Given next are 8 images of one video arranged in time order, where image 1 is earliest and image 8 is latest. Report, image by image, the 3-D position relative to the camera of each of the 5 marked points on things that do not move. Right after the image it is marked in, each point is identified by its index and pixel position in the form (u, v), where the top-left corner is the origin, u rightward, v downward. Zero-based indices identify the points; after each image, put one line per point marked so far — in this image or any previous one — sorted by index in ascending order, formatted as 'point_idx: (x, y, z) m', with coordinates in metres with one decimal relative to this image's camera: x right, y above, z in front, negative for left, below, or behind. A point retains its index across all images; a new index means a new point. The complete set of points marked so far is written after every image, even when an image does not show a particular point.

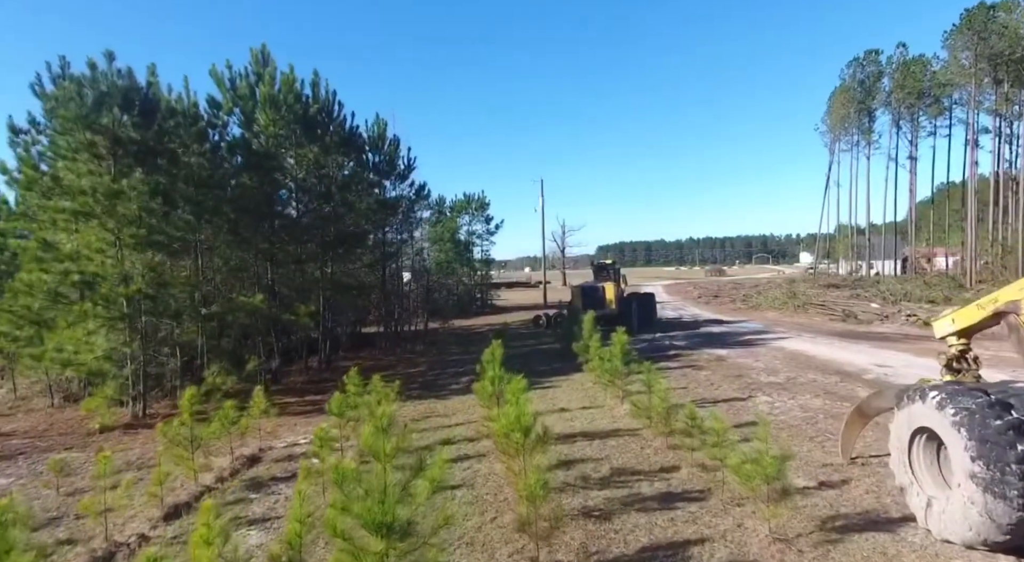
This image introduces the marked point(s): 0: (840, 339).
0: (+8.4, -1.5, +16.3) m
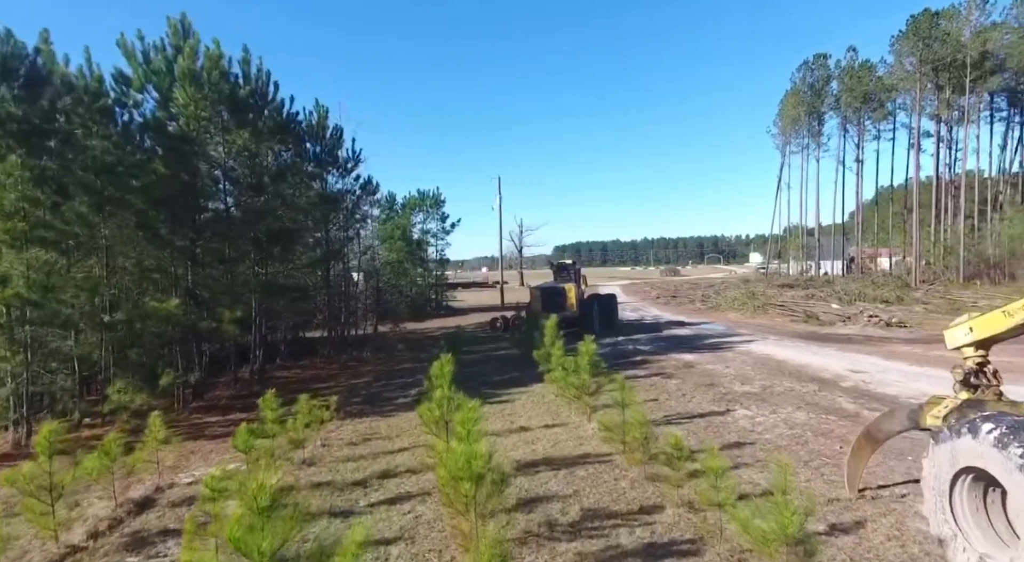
0: (+7.3, -1.5, +15.8) m
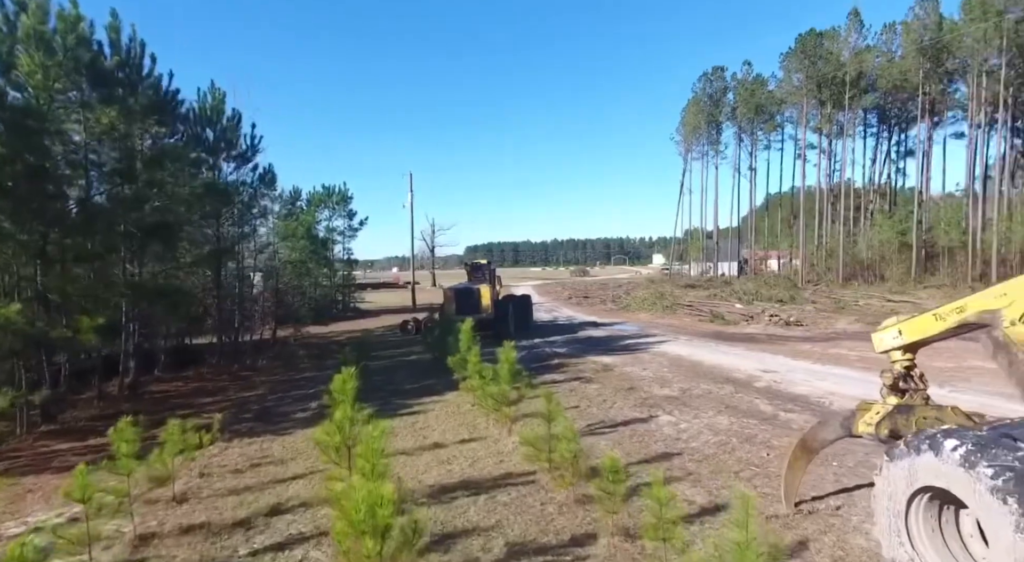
0: (+5.1, -1.5, +16.1) m
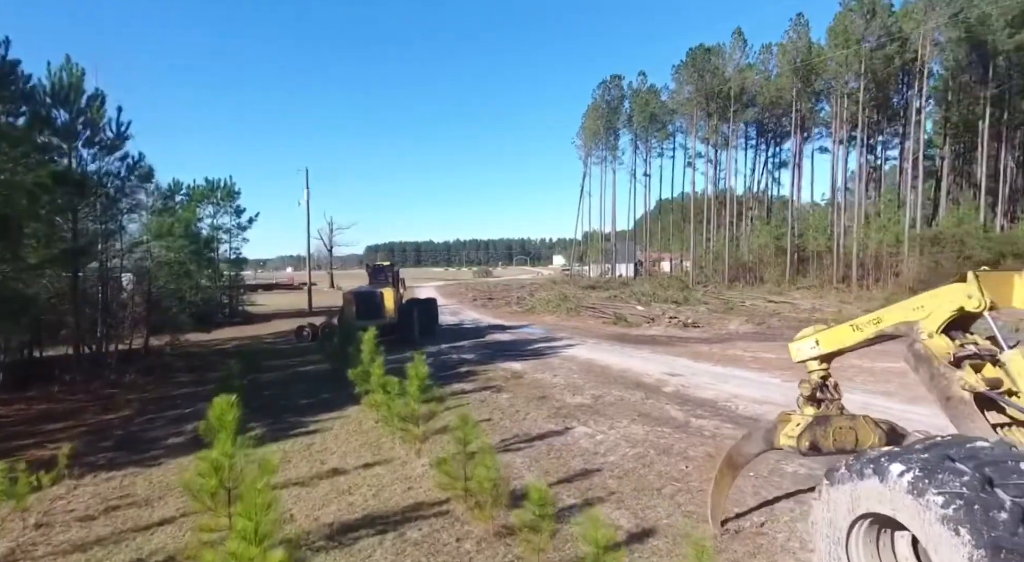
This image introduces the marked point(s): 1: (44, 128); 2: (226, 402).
0: (+2.7, -1.6, +16.2) m
1: (-7.4, +2.4, +10.0) m
2: (-2.0, -0.8, +4.6) m
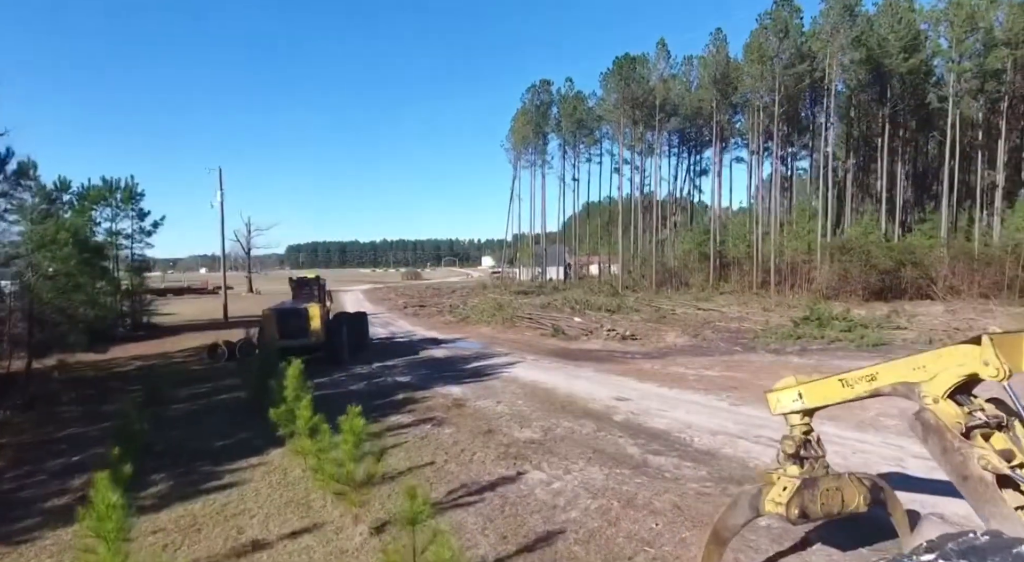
0: (+1.1, -2.0, +15.8) m
1: (-8.2, +2.0, +8.5) m
2: (-2.3, -1.2, +3.7) m
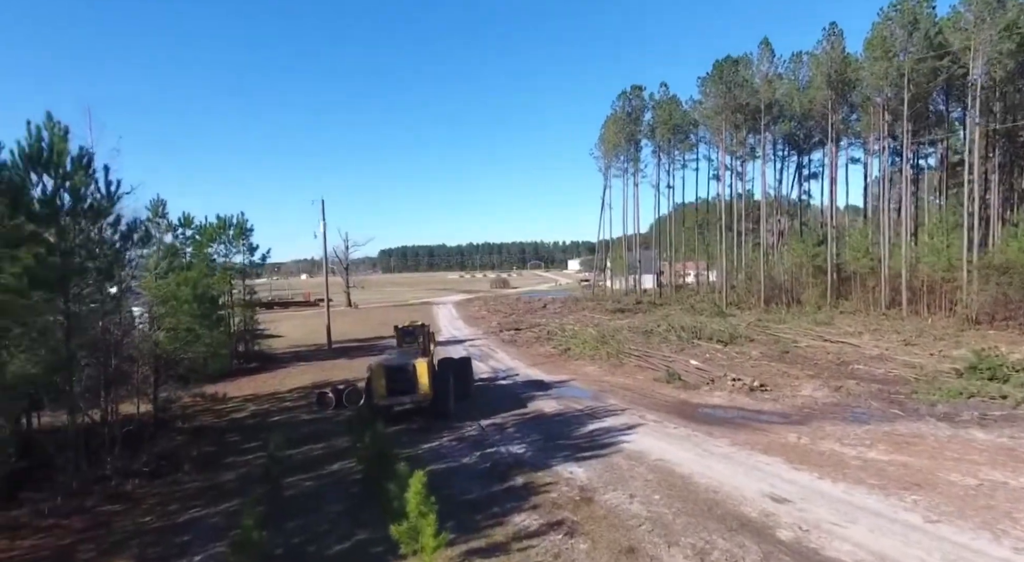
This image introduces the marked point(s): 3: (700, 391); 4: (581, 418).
0: (+3.8, -3.1, +14.2) m
1: (-6.4, +0.8, +8.2) m
2: (-1.2, -2.3, +2.7) m
3: (+5.2, -3.0, +17.3) m
4: (+1.7, -3.2, +15.2) m
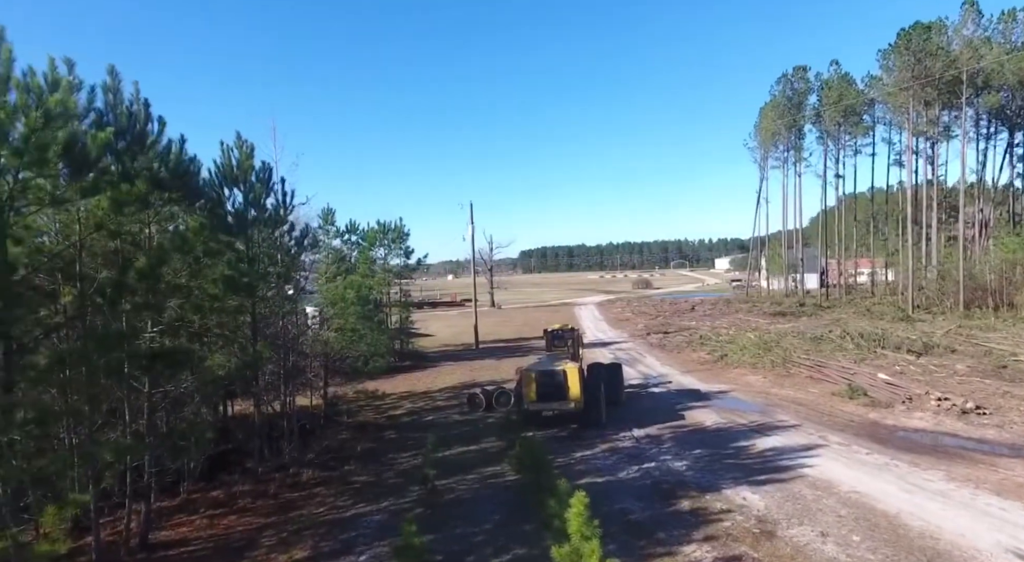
0: (+7.0, -3.2, +12.2) m
1: (-4.3, +0.8, +8.7) m
2: (-0.4, -2.4, +2.1) m
3: (+9.0, -3.0, +15.0) m
4: (+5.1, -3.2, +13.7) m
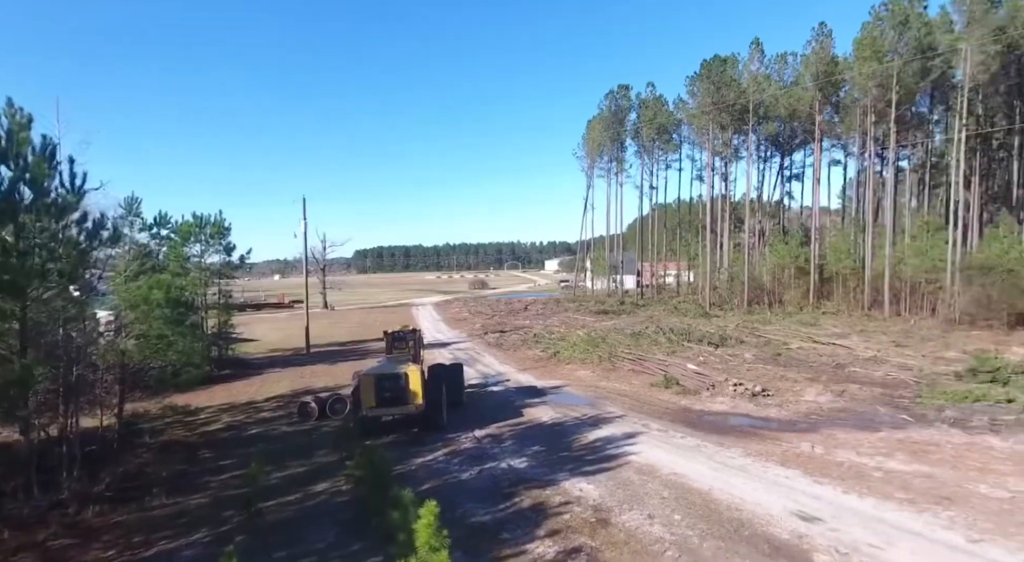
0: (+3.8, -3.2, +13.6) m
1: (-6.2, +0.7, +7.3) m
2: (-0.8, -2.4, +1.9) m
3: (+5.0, -3.1, +16.8) m
4: (+1.6, -3.3, +14.5) m
